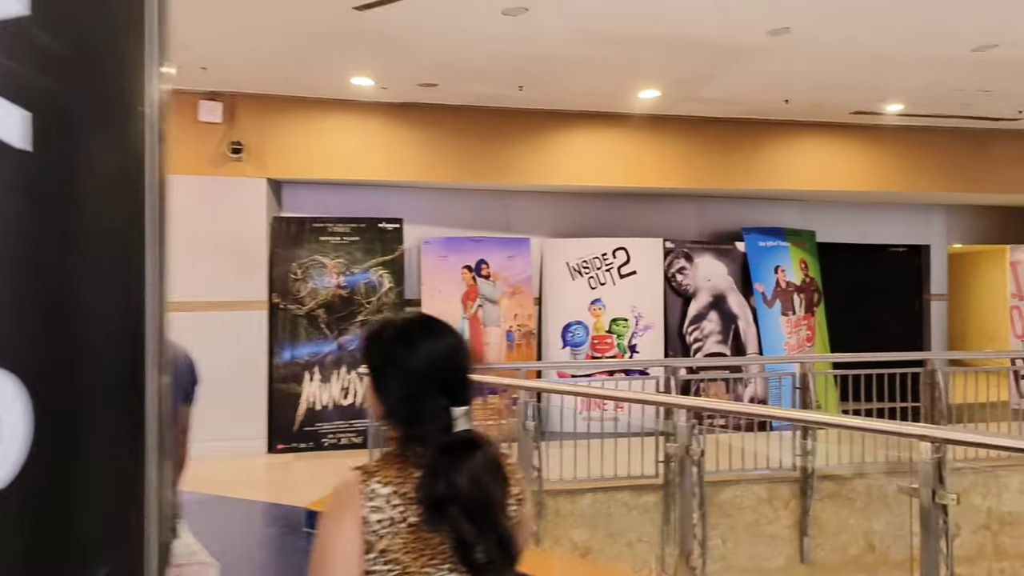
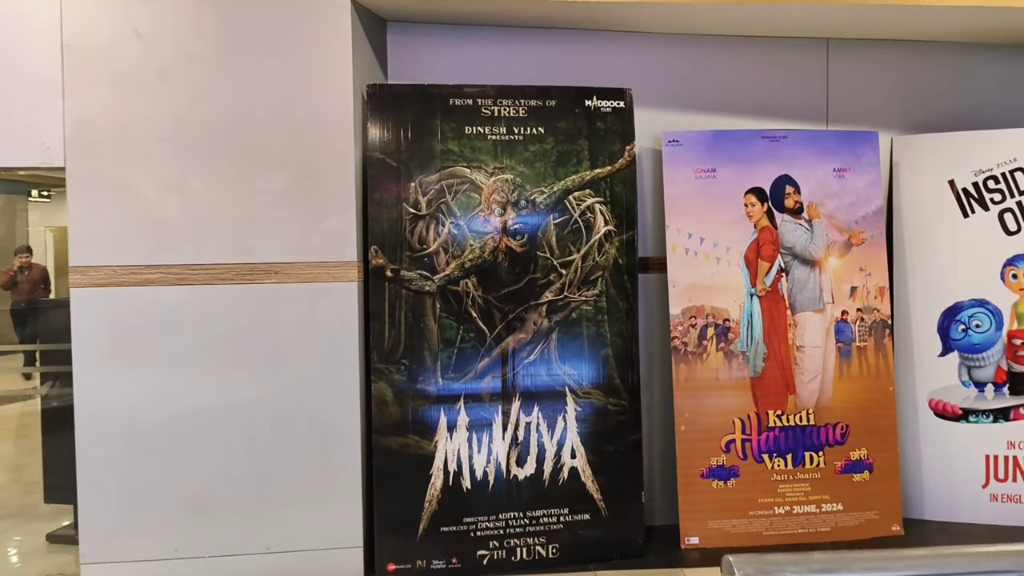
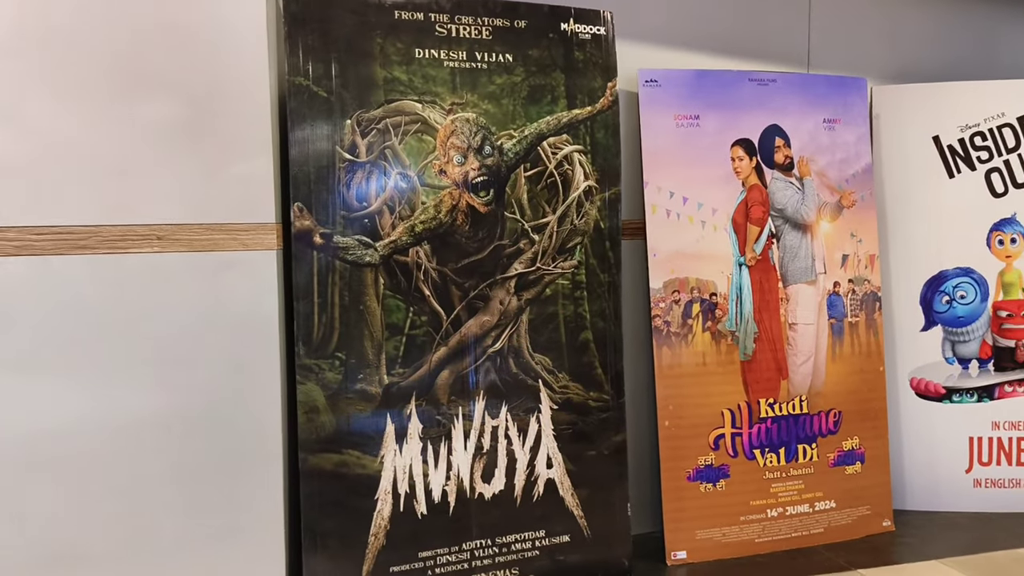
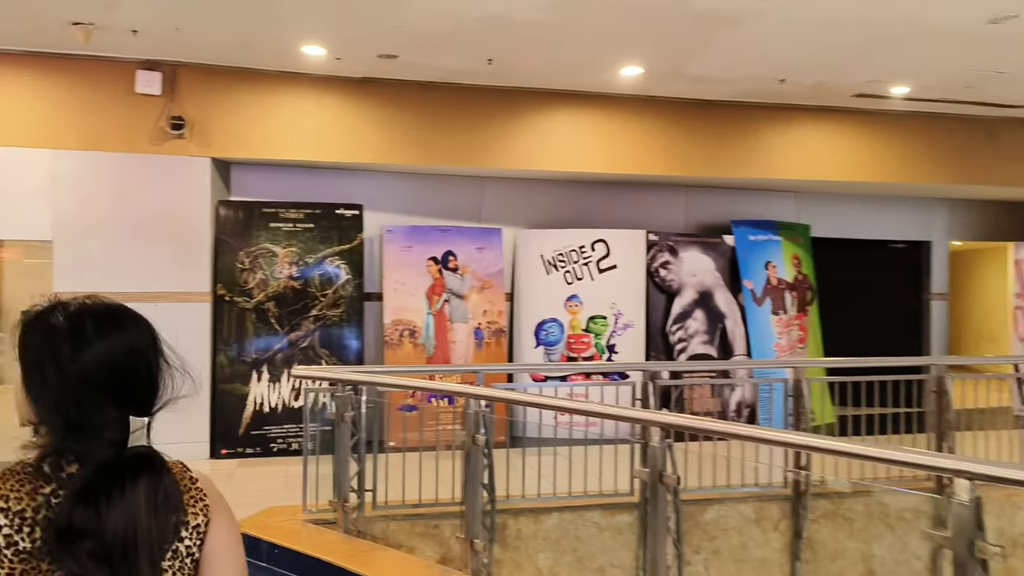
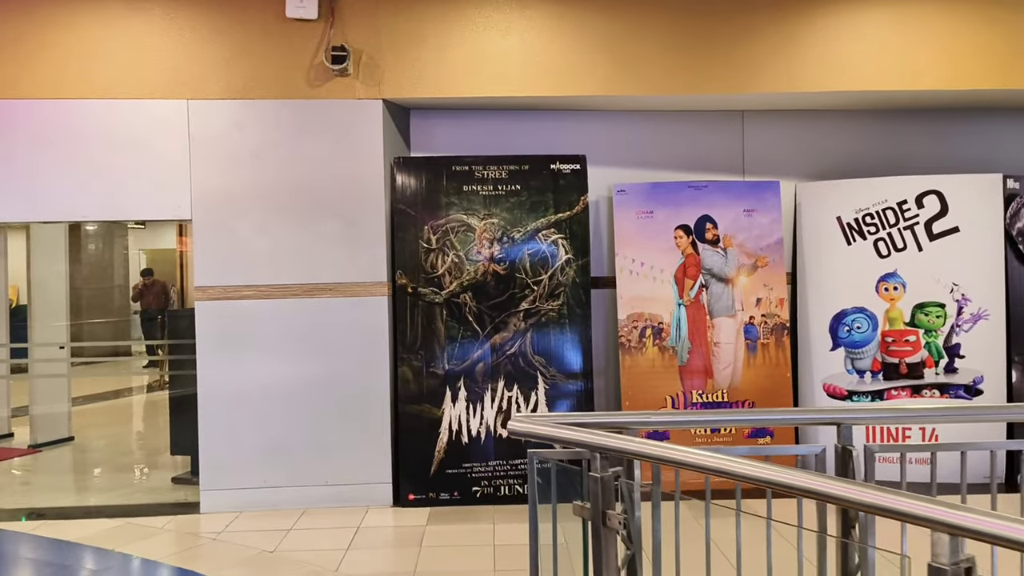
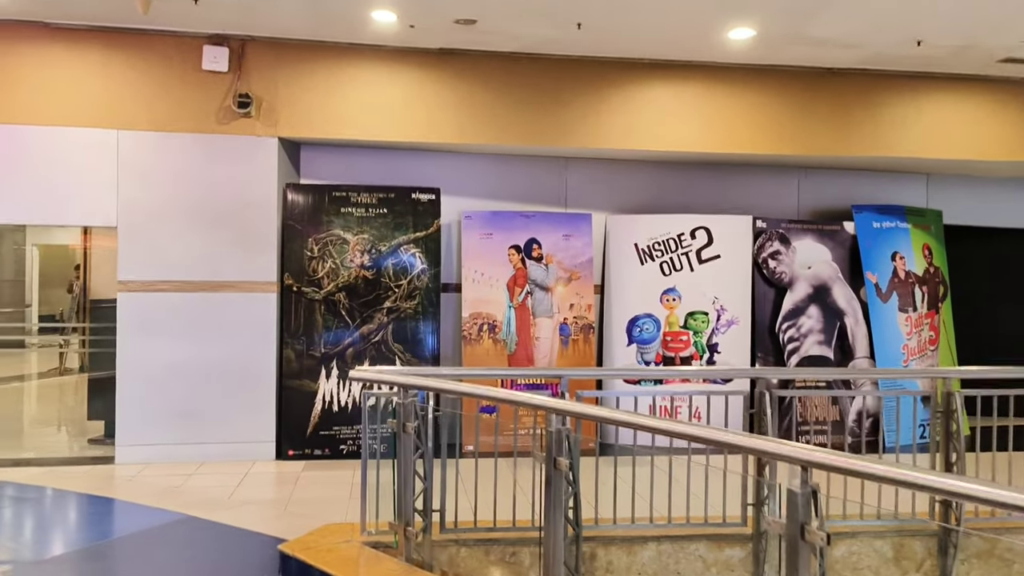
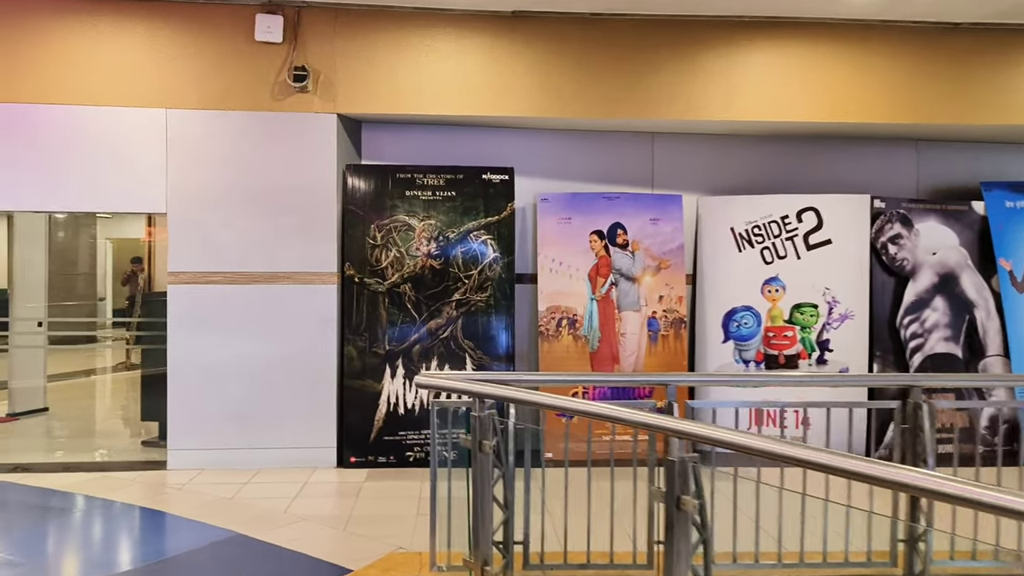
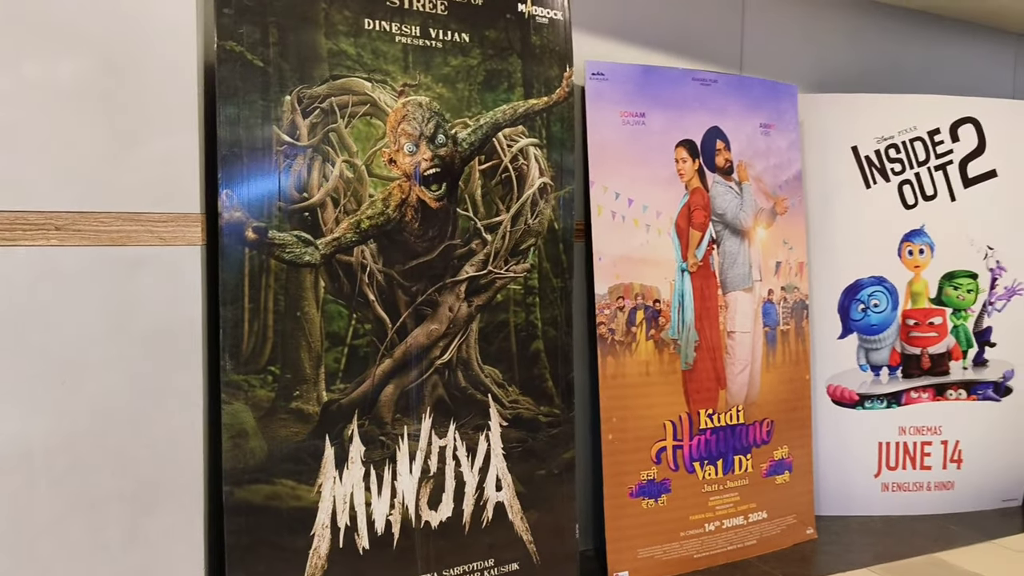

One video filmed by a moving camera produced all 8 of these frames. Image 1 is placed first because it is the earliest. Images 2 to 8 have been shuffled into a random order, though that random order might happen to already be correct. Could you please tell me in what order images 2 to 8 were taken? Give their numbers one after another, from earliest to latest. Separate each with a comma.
4, 6, 7, 5, 2, 3, 8
